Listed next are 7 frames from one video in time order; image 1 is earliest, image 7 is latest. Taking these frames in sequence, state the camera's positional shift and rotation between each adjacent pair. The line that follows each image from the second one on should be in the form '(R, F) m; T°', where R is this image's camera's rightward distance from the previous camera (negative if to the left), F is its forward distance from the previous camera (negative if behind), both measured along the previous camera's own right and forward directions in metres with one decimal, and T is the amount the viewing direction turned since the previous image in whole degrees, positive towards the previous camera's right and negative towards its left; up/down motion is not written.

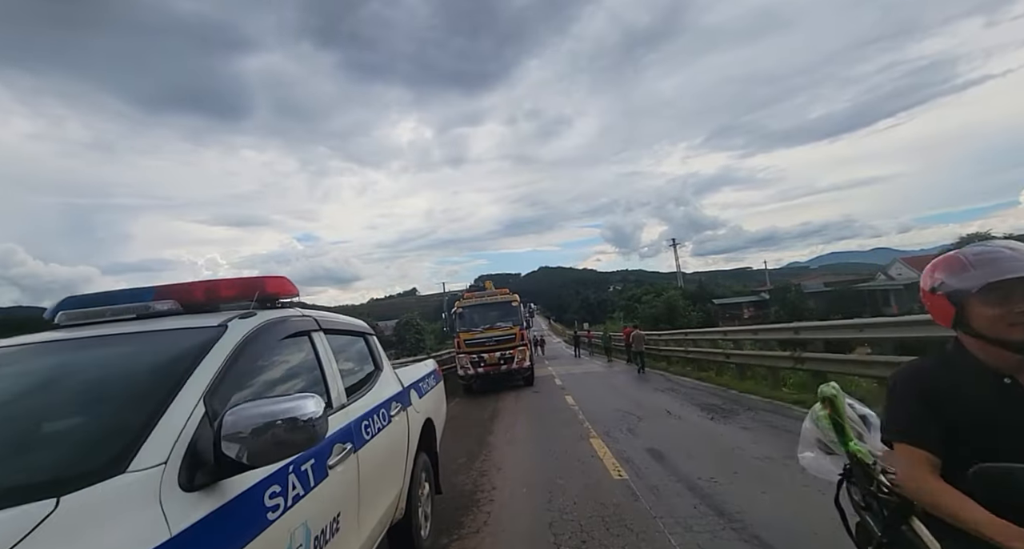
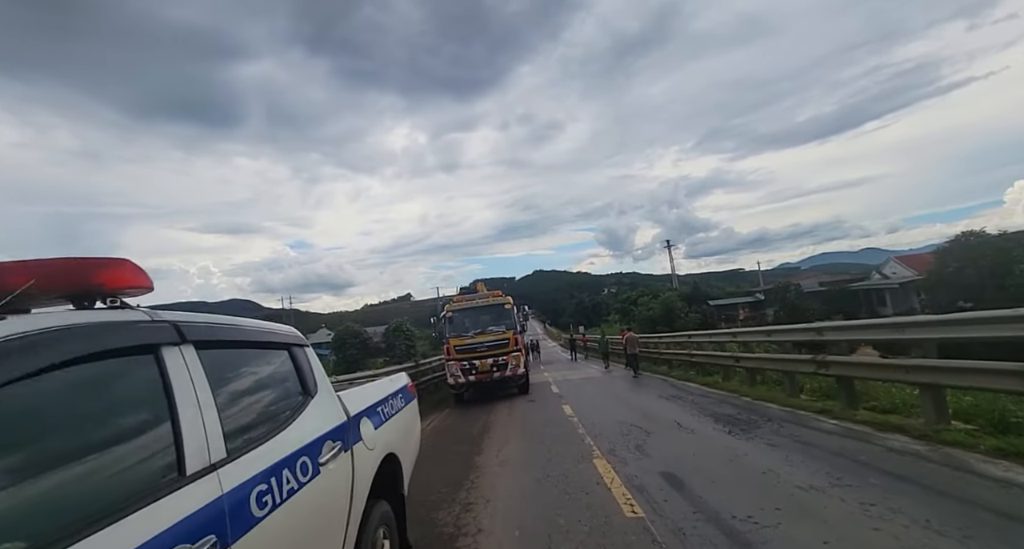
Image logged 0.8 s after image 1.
(+0.1, +1.0) m; +1°
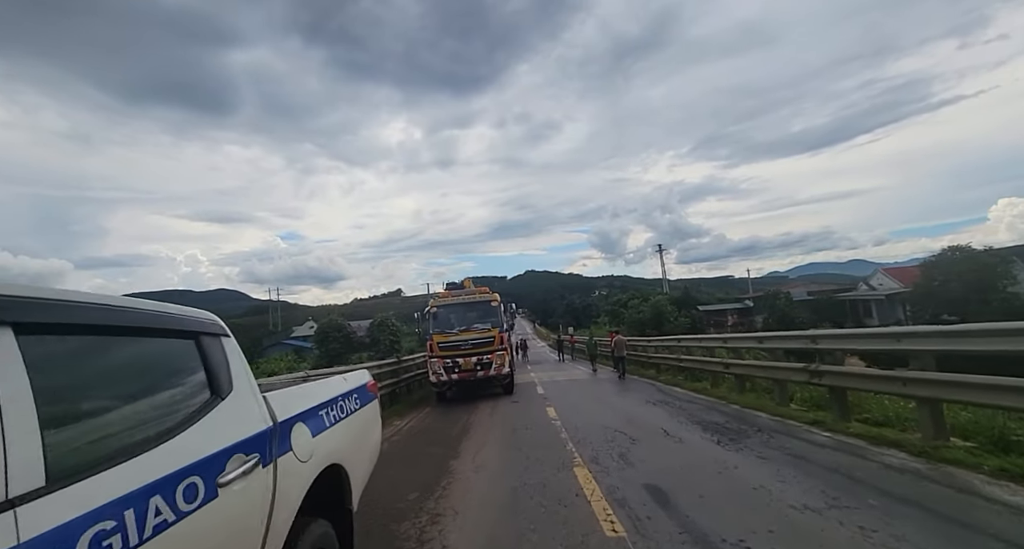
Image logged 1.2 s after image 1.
(+0.1, +0.4) m; +1°
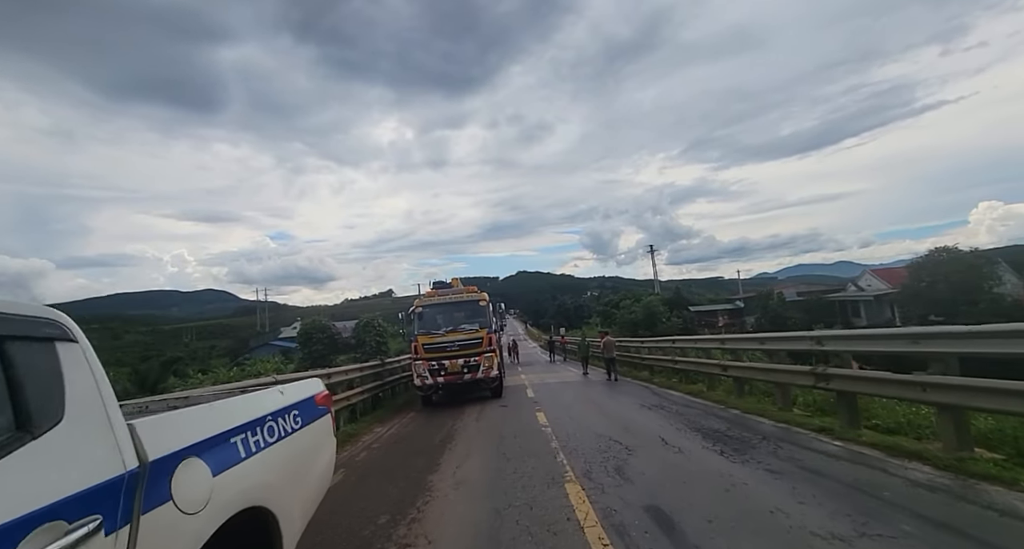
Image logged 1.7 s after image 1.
(+0.1, +0.6) m; +1°
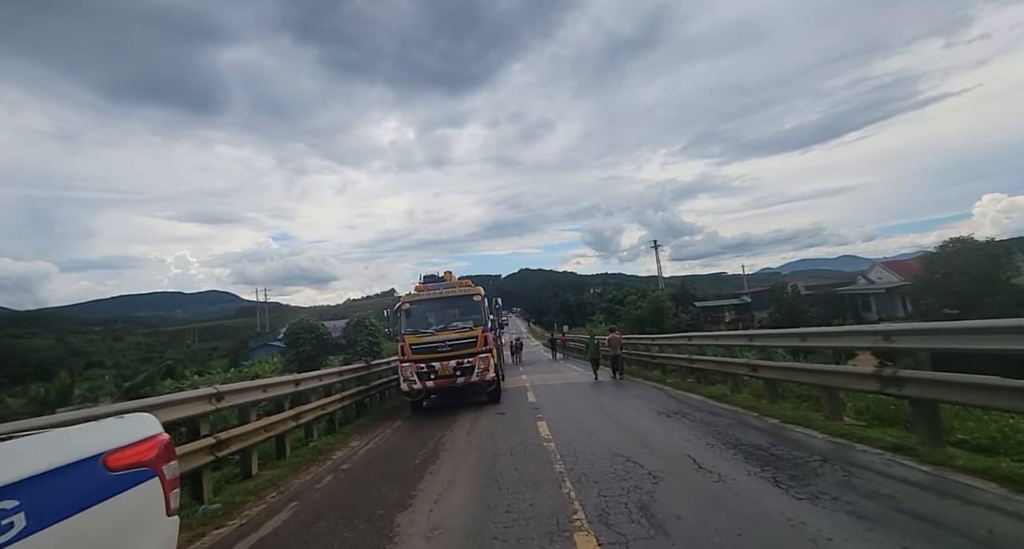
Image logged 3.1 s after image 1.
(+0.1, +1.5) m; 0°
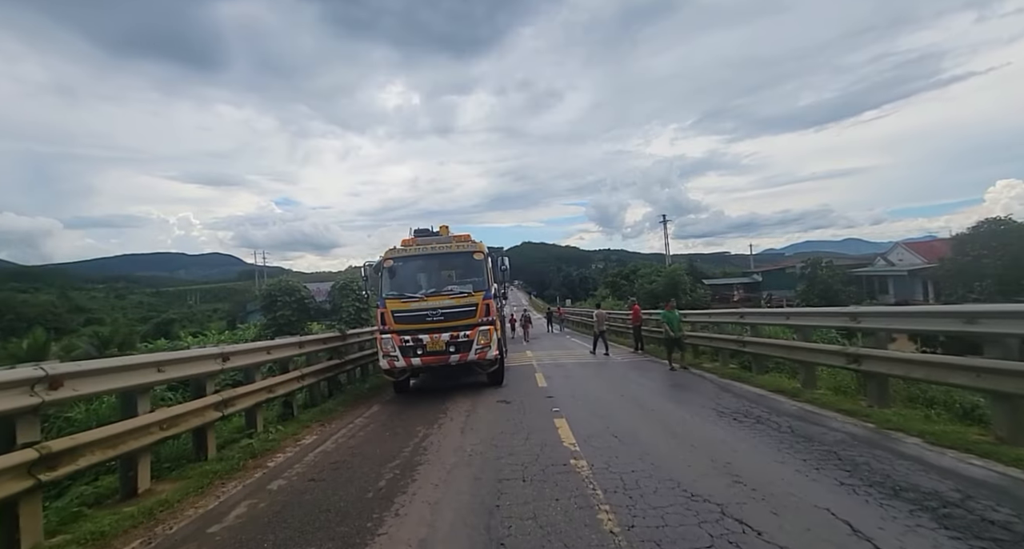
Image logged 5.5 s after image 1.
(-0.2, +2.7) m; 0°
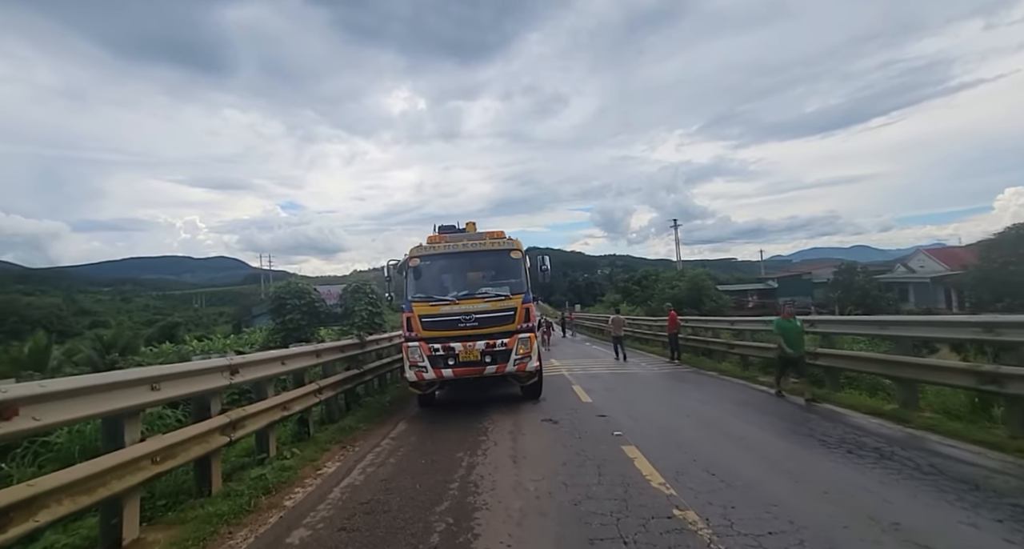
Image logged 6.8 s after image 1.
(-0.7, +1.1) m; -1°
